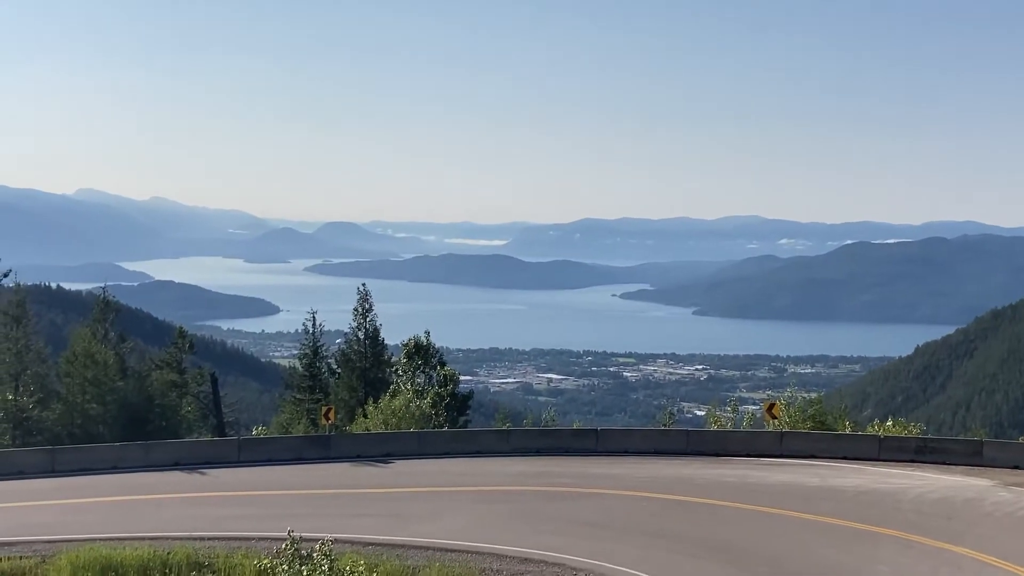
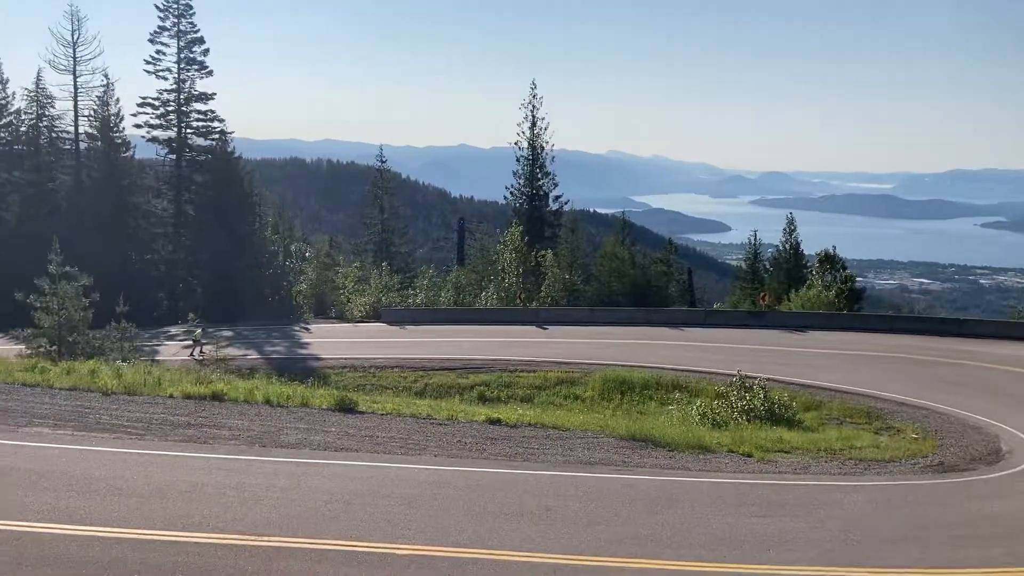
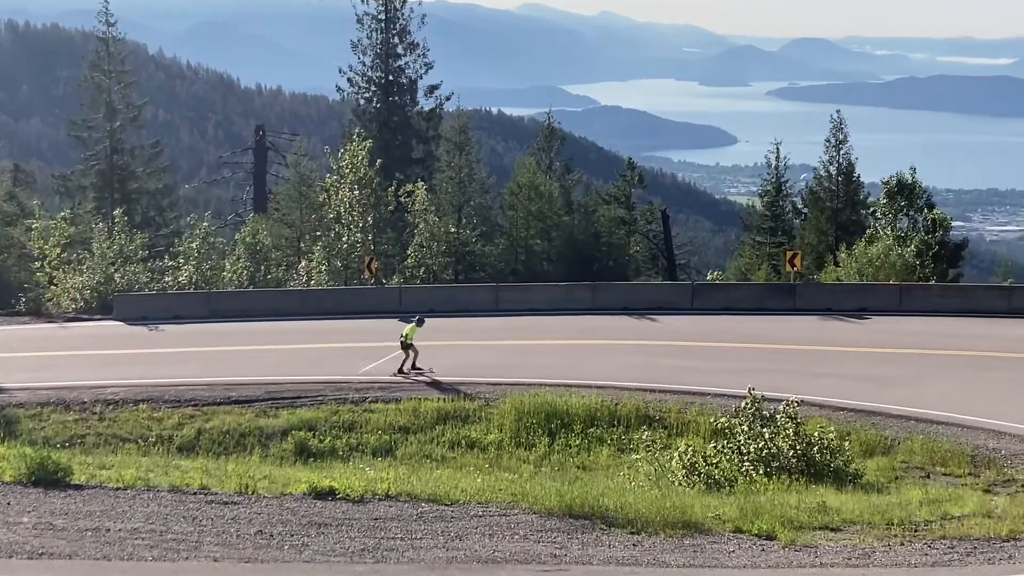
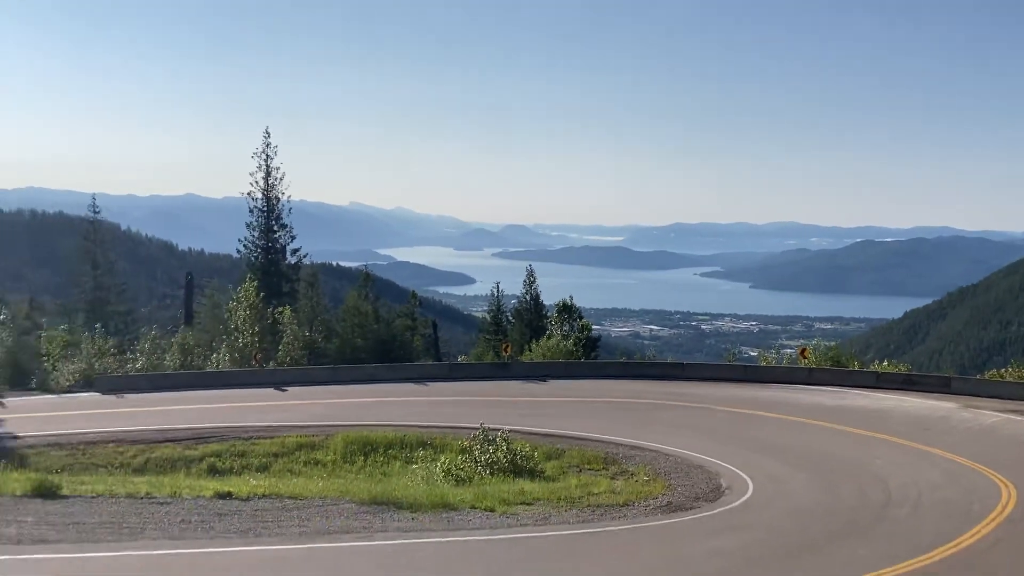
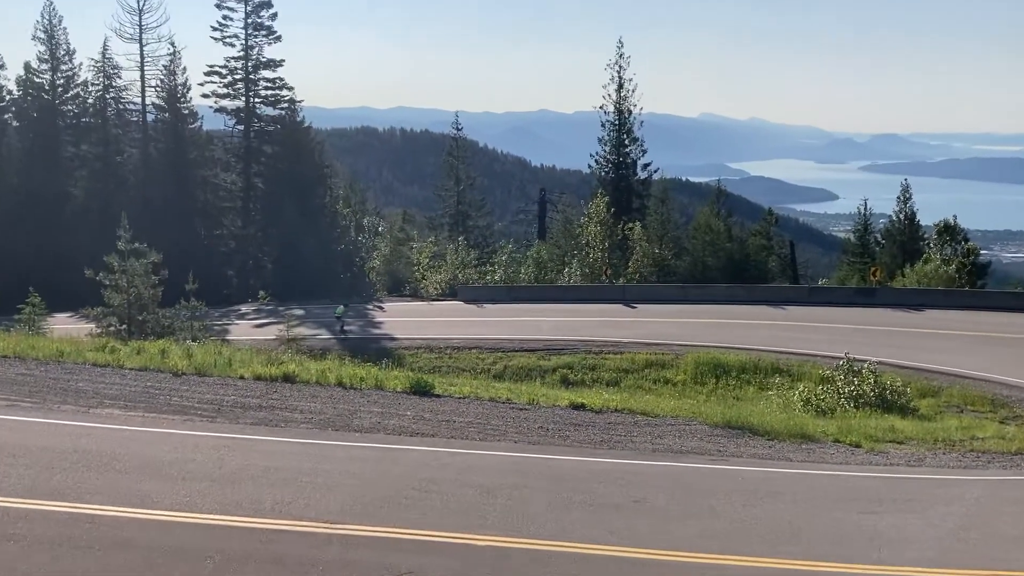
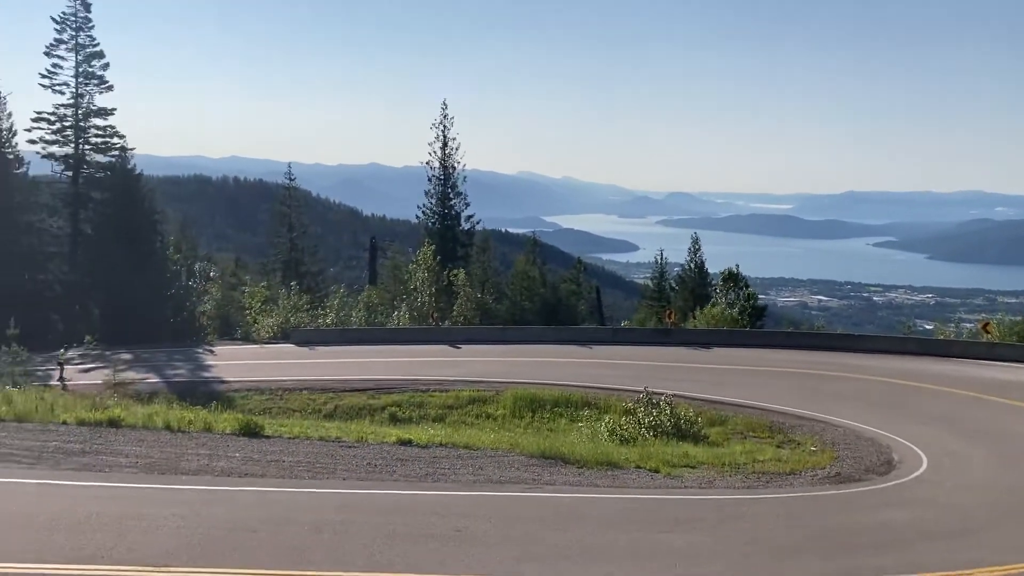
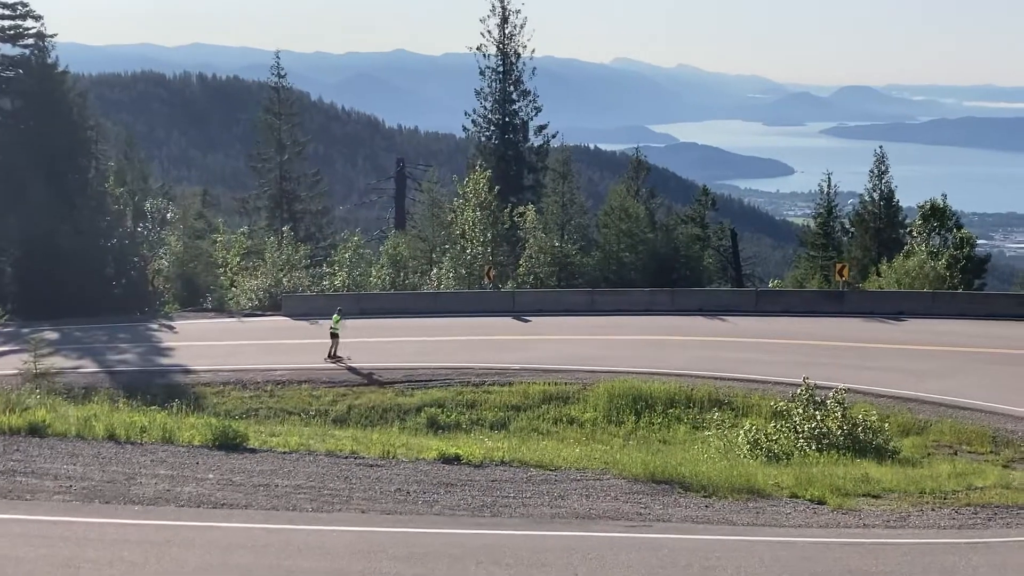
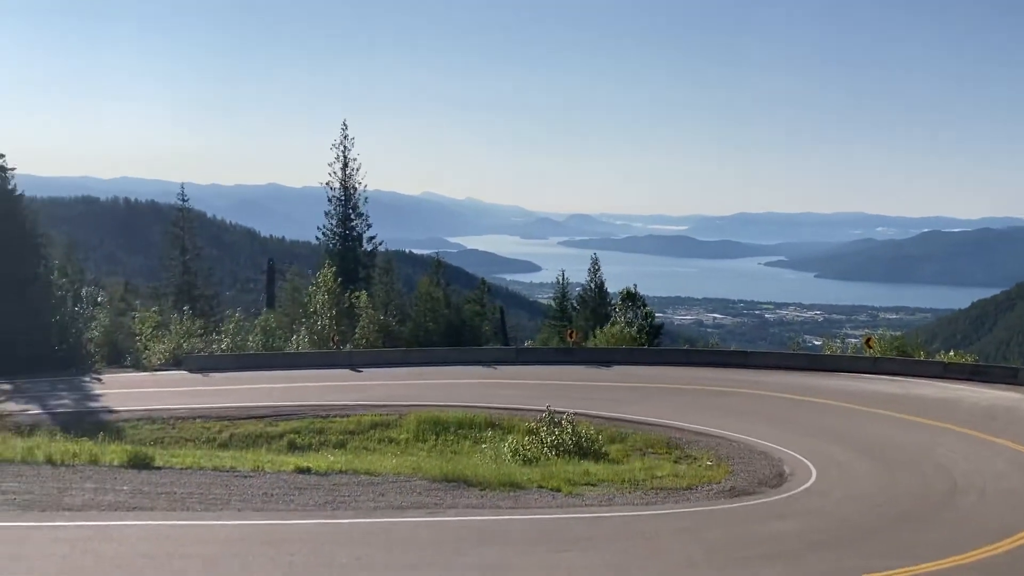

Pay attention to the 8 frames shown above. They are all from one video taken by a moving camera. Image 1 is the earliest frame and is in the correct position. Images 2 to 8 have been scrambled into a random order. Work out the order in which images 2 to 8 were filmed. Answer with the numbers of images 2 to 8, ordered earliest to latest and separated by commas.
4, 8, 6, 2, 5, 7, 3
